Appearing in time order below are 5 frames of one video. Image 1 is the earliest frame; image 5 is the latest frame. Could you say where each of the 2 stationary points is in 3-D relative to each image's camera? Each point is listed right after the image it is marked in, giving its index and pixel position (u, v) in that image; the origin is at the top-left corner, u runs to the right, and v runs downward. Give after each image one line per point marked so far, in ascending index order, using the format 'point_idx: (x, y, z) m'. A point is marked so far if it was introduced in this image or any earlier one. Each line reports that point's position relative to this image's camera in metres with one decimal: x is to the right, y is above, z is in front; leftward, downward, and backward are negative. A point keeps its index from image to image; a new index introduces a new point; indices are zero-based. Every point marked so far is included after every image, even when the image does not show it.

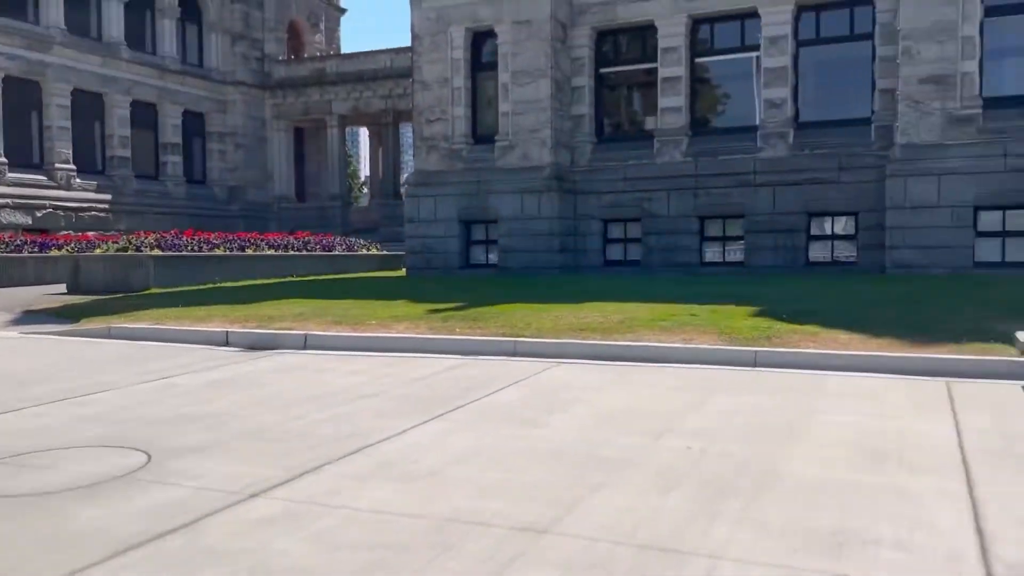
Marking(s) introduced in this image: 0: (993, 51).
0: (+9.6, +4.6, +17.3) m
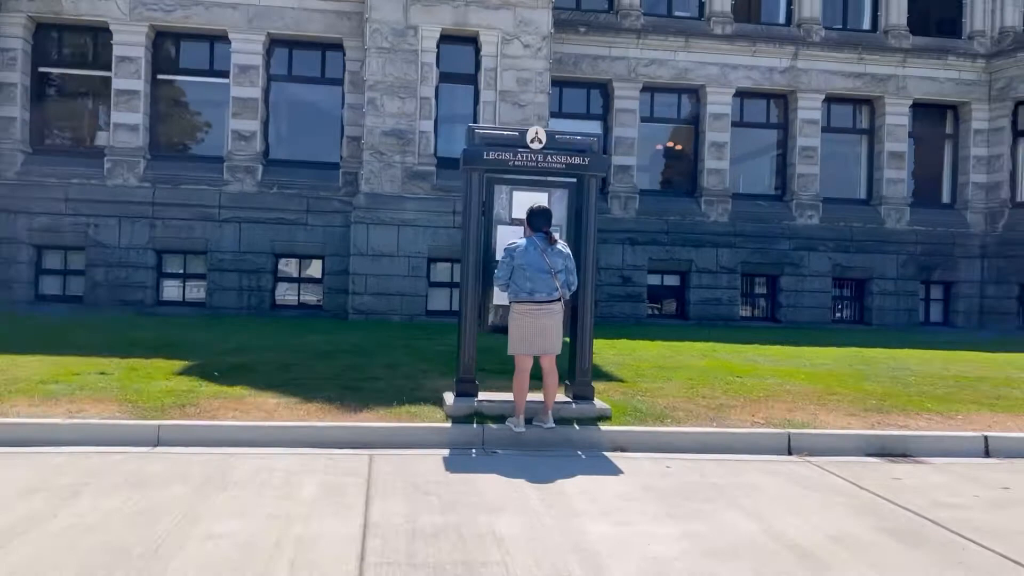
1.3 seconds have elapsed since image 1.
0: (-1.5, +3.6, +18.5) m
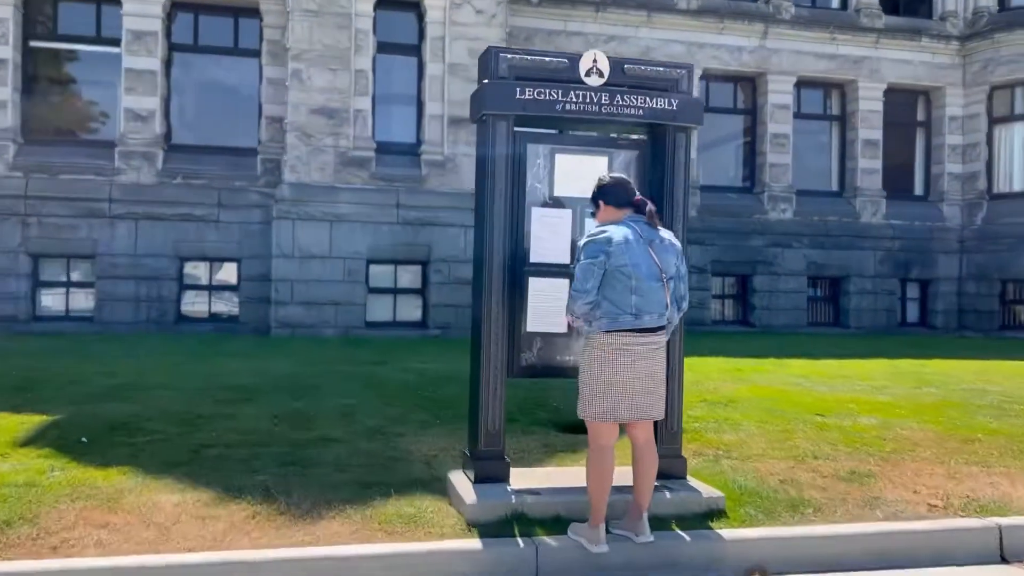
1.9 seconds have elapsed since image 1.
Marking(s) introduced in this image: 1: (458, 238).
0: (-2.3, +3.5, +15.6) m
1: (-0.9, +0.8, +14.4) m
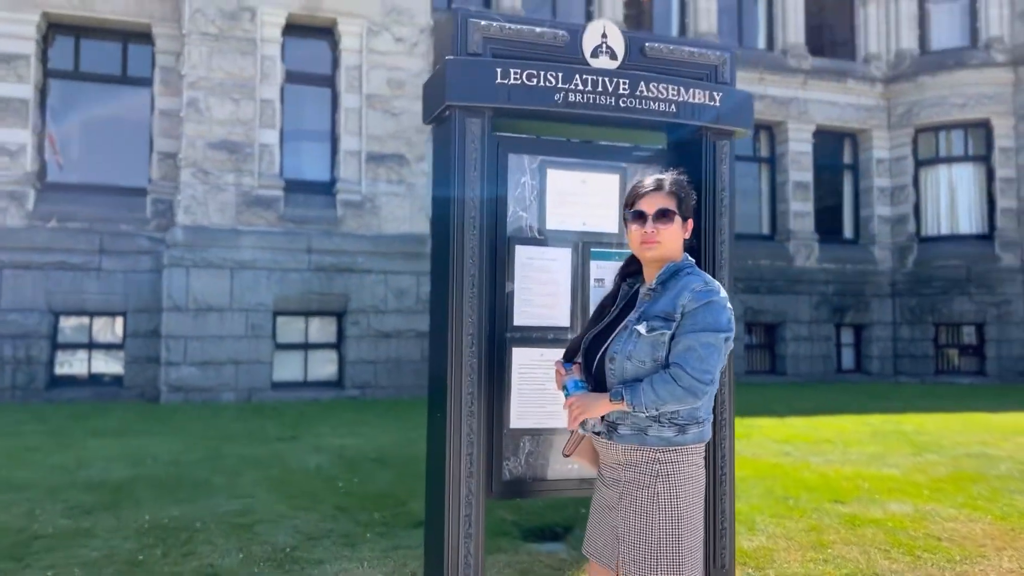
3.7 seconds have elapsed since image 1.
0: (-3.5, +2.6, +13.9) m
1: (-2.0, 0.0, +12.8) m
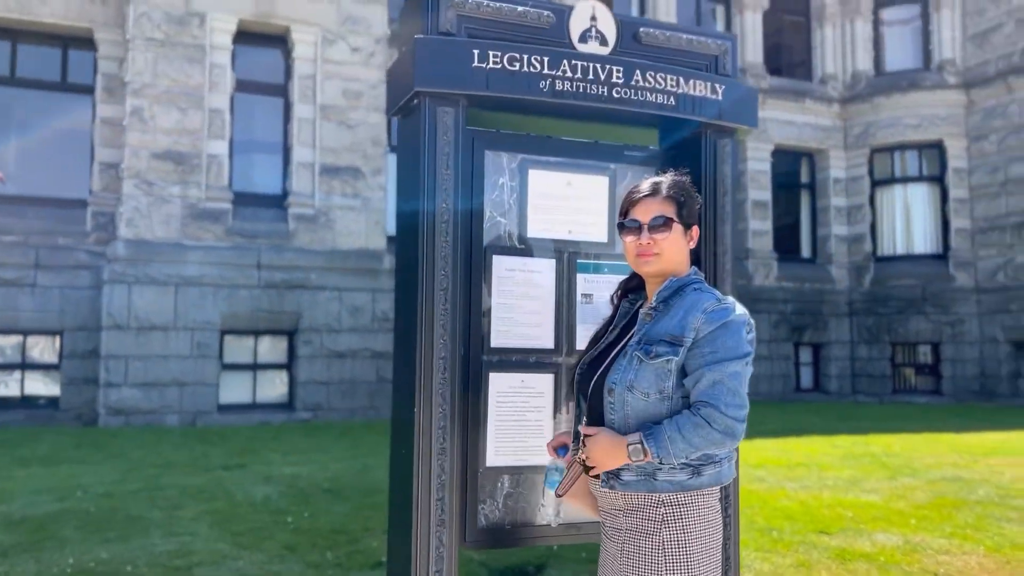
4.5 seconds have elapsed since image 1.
0: (-4.2, +2.4, +13.4) m
1: (-2.6, -0.2, +12.3) m
